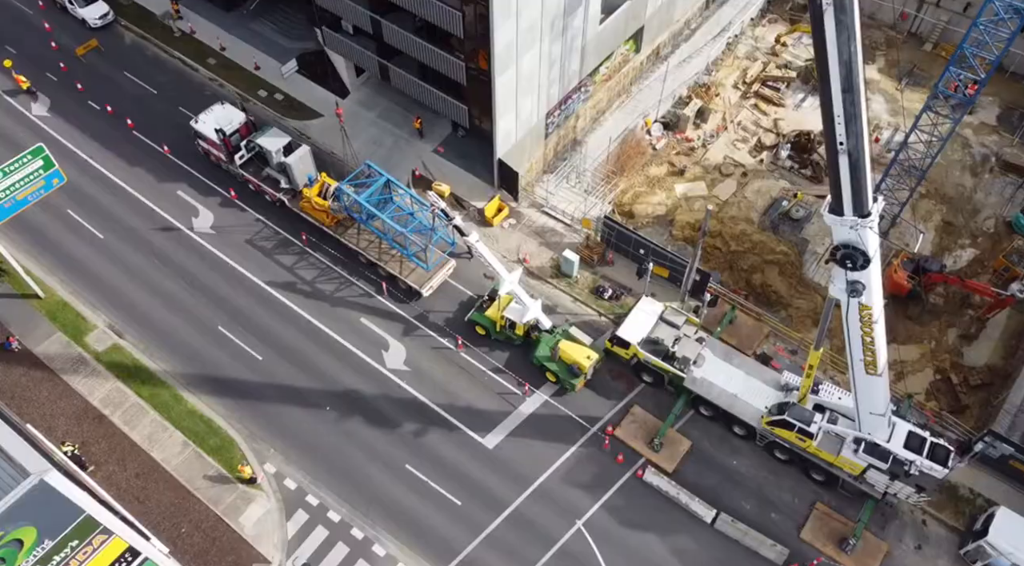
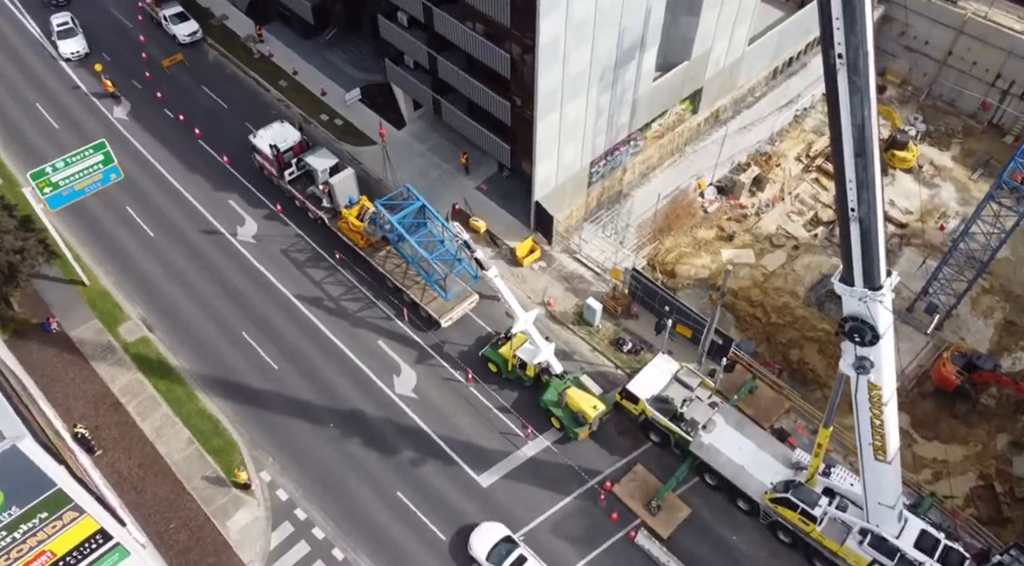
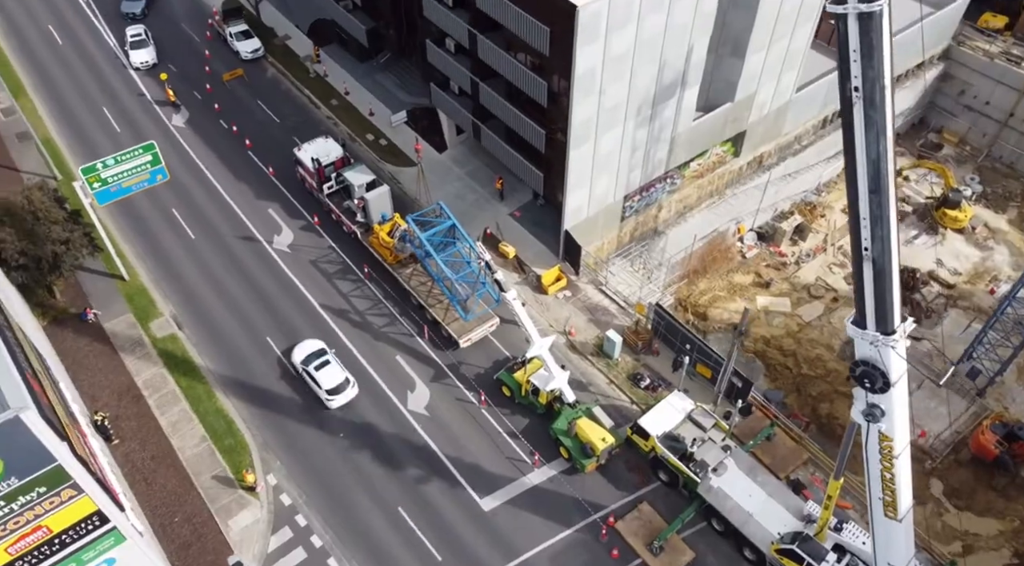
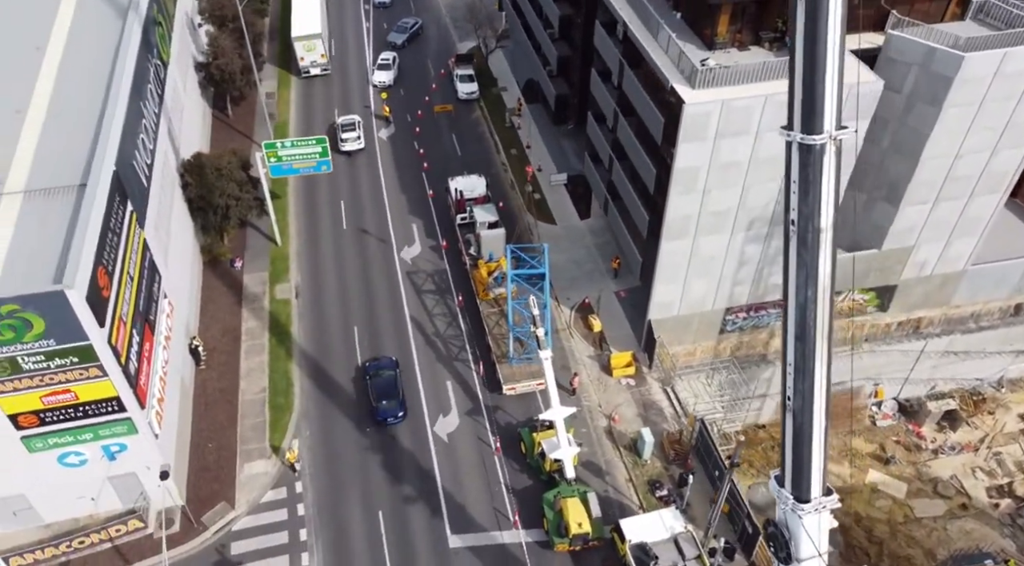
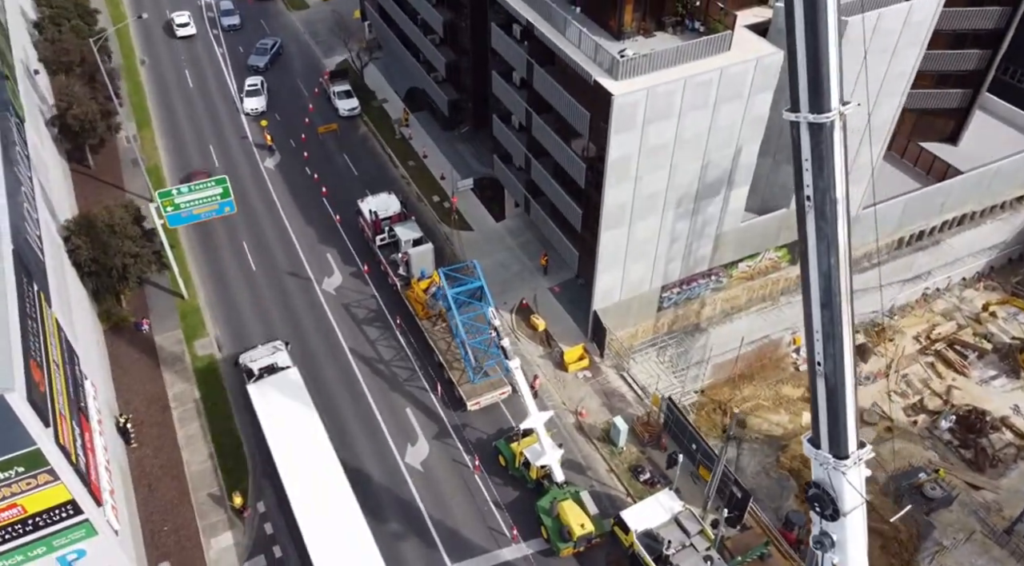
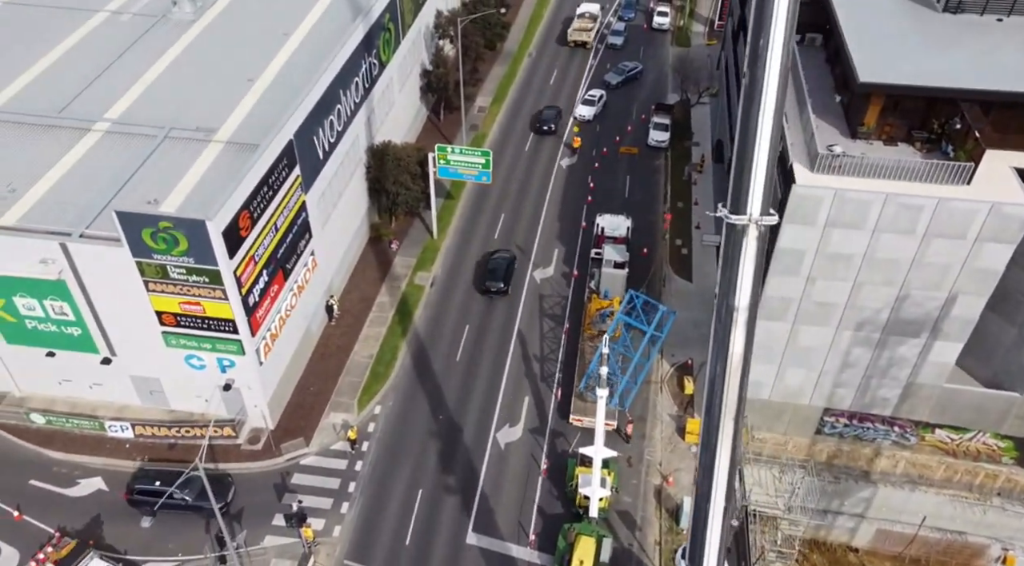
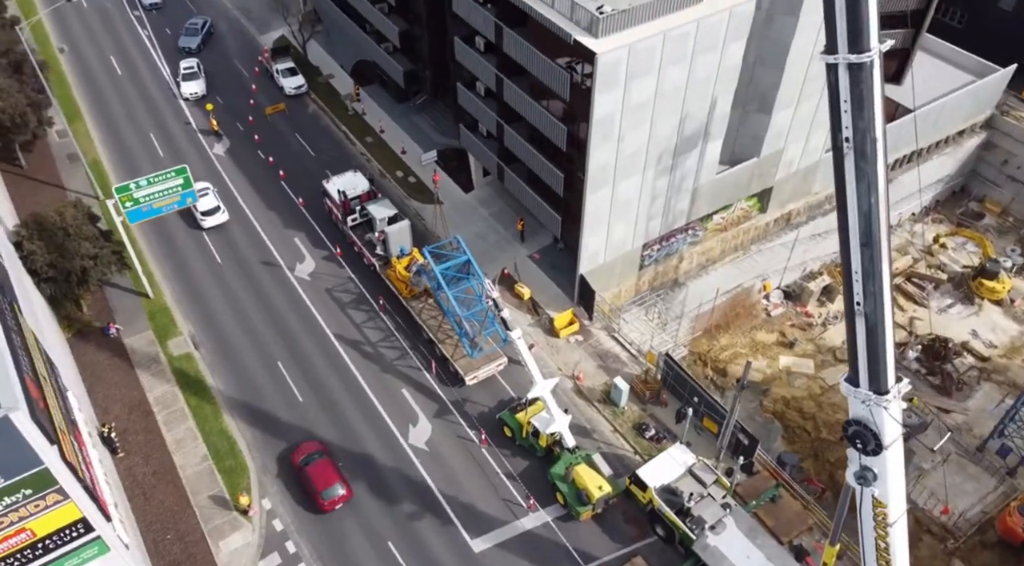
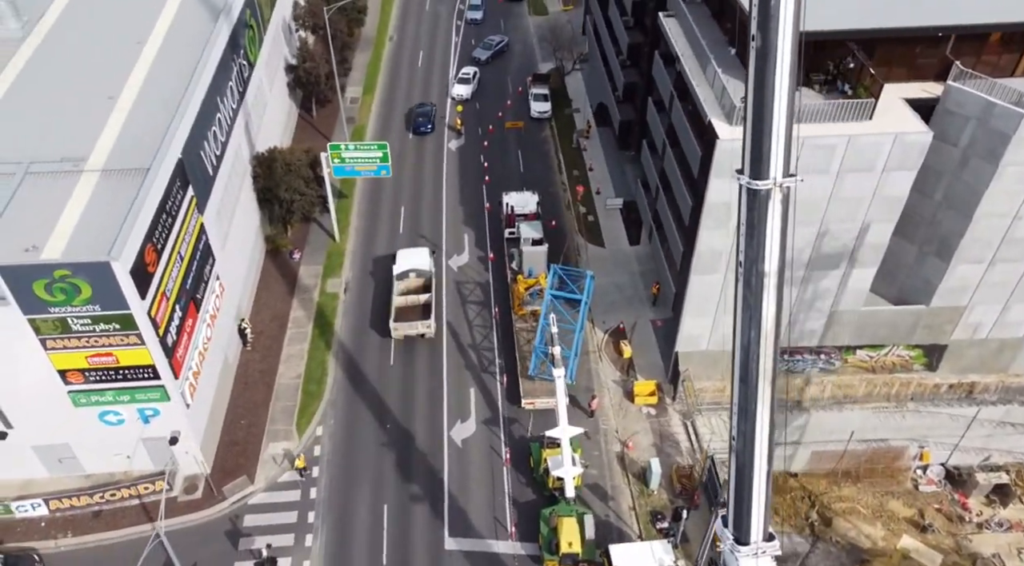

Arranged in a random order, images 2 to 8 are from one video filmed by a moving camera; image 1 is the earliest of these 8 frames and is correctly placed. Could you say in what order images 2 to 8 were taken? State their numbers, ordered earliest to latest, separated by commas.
2, 3, 7, 5, 4, 8, 6
